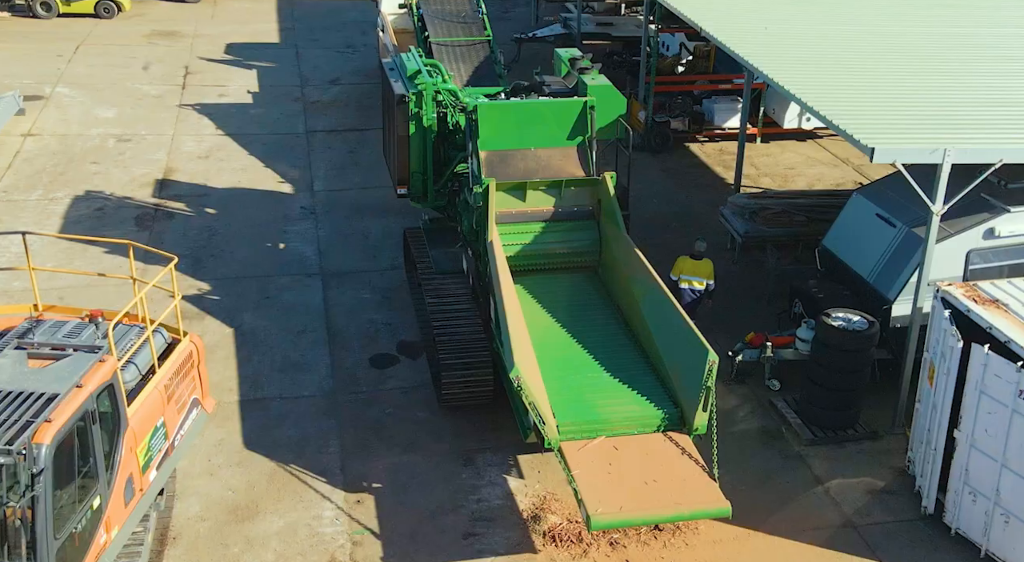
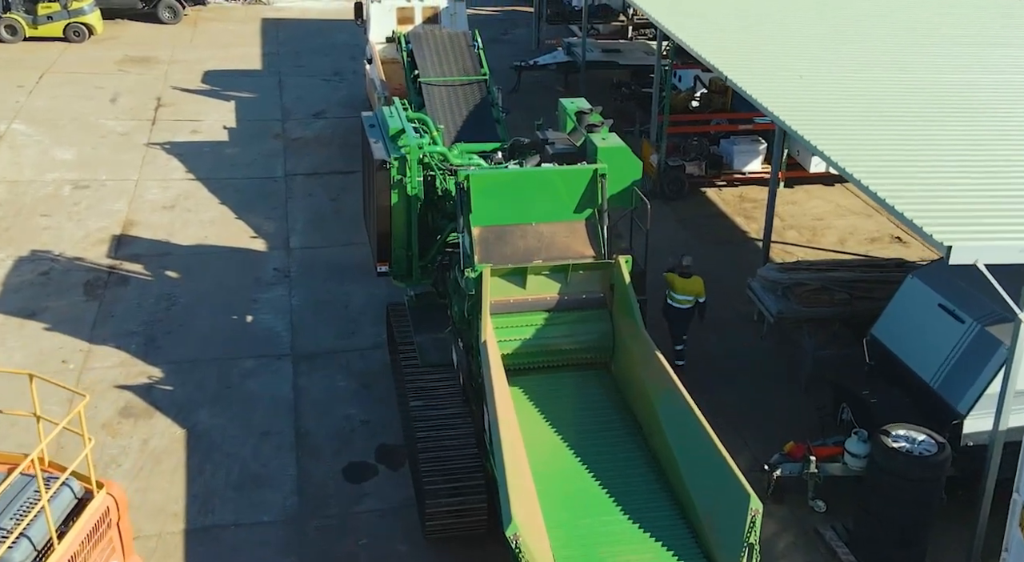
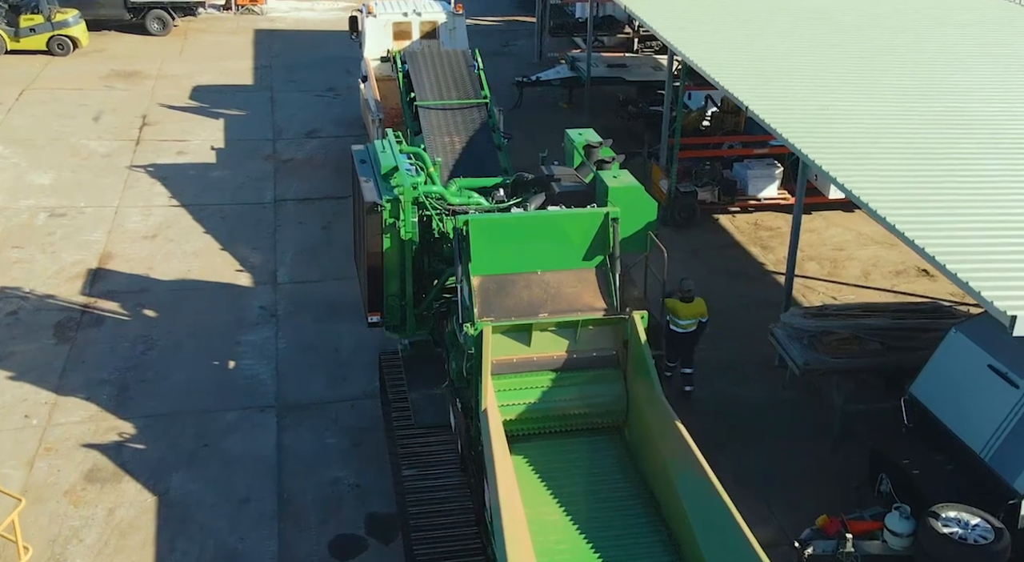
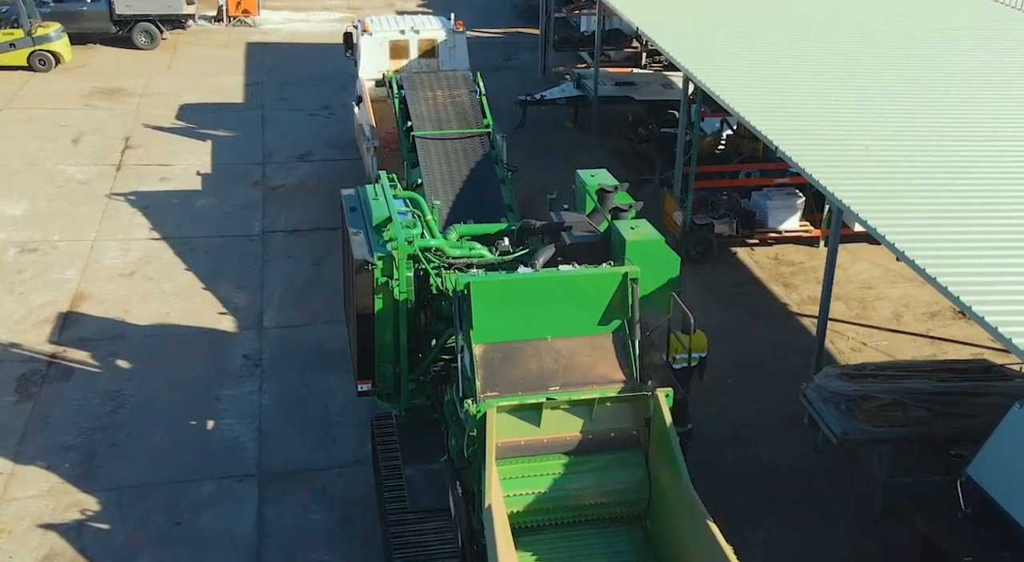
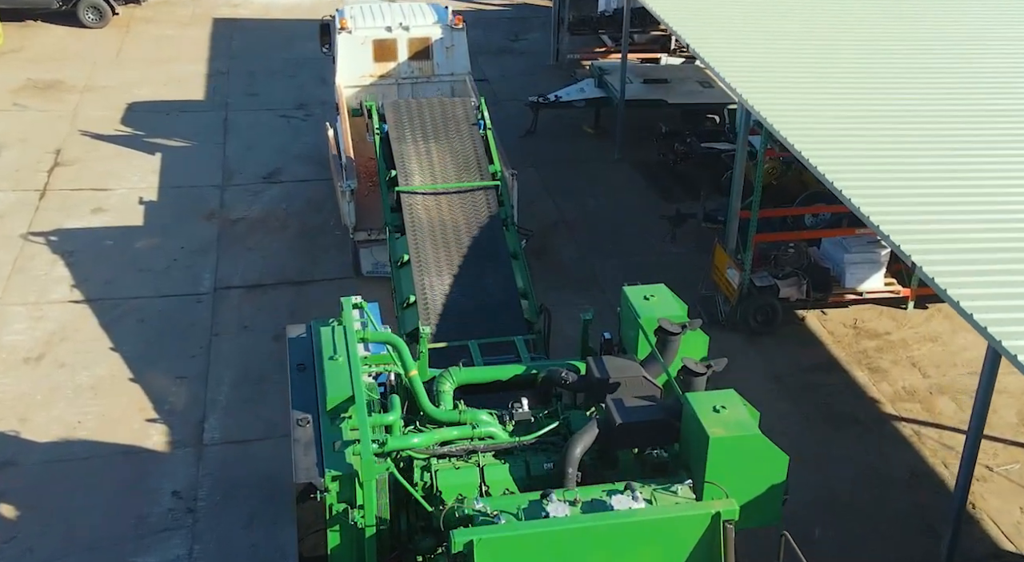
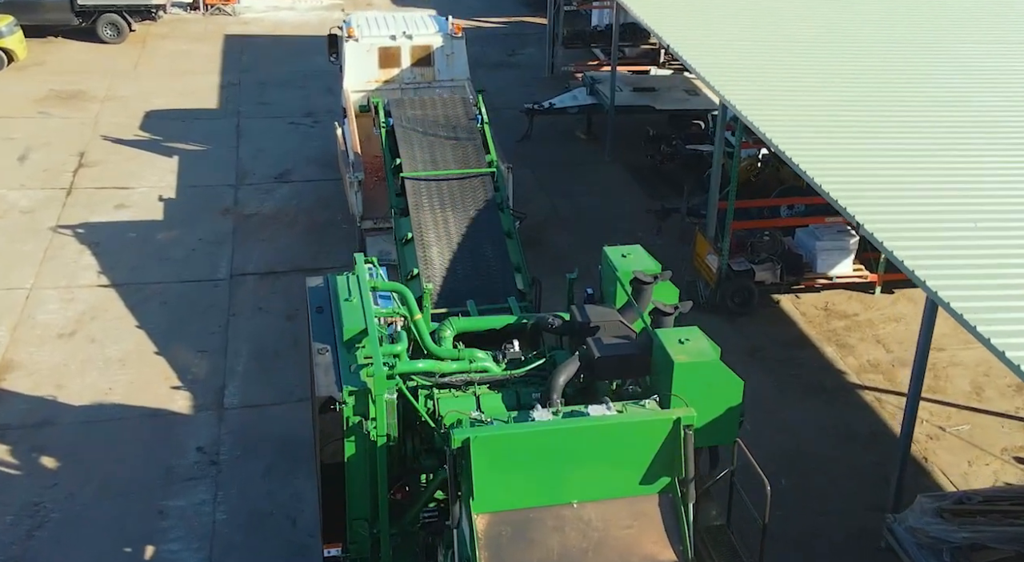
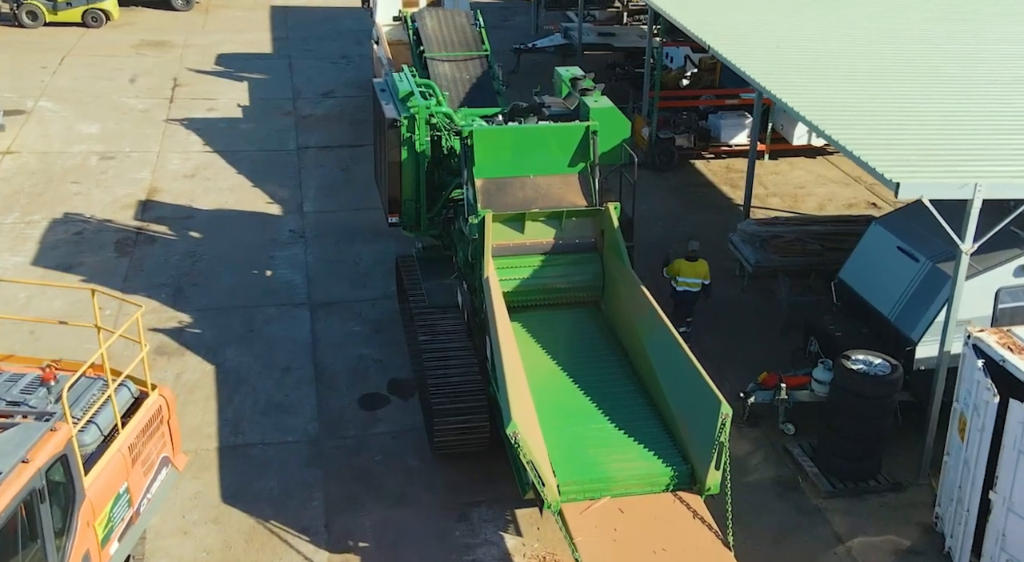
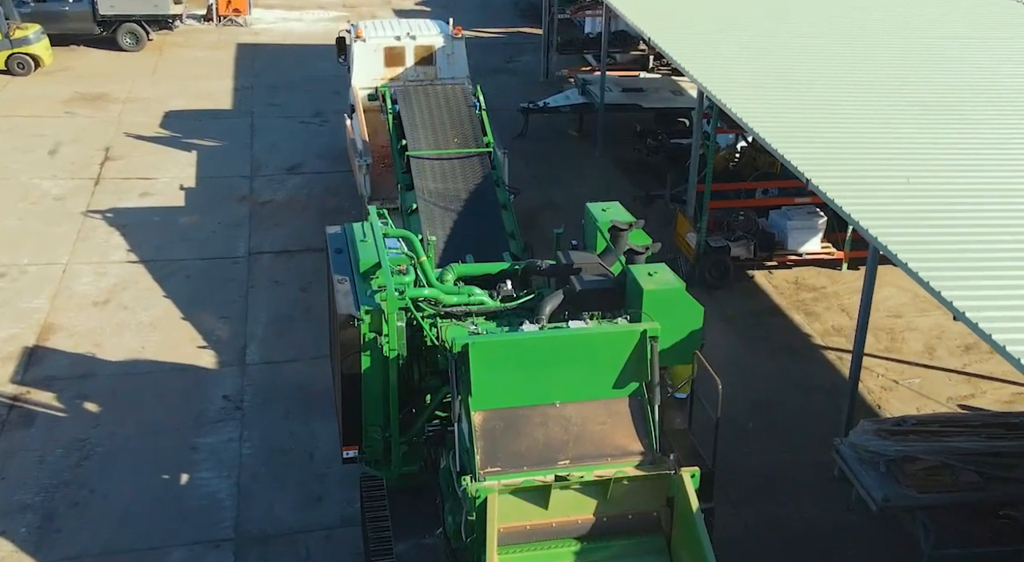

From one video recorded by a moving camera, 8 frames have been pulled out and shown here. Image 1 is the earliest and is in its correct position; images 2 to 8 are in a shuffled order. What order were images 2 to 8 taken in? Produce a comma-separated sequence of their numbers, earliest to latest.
7, 2, 3, 4, 8, 6, 5
